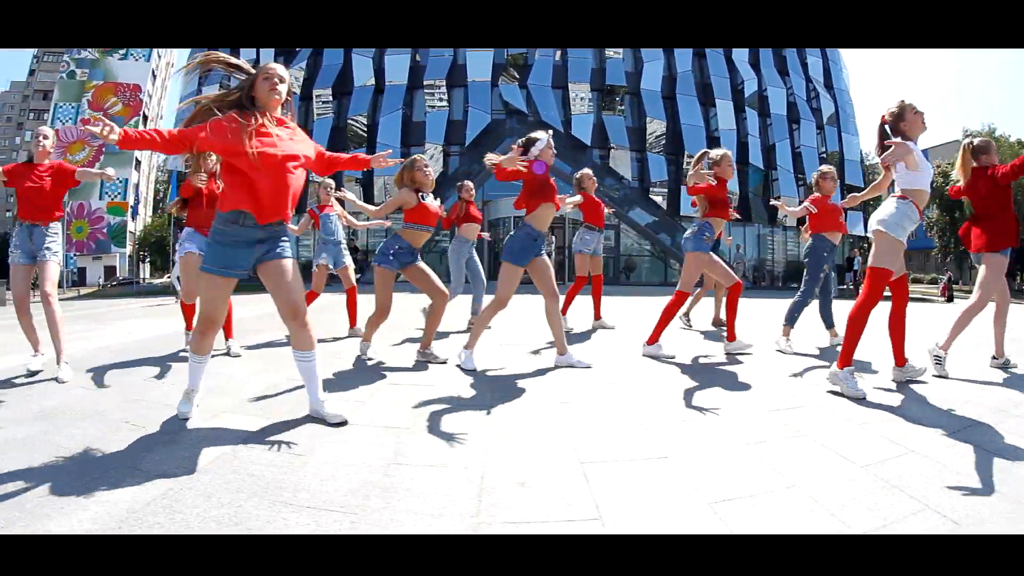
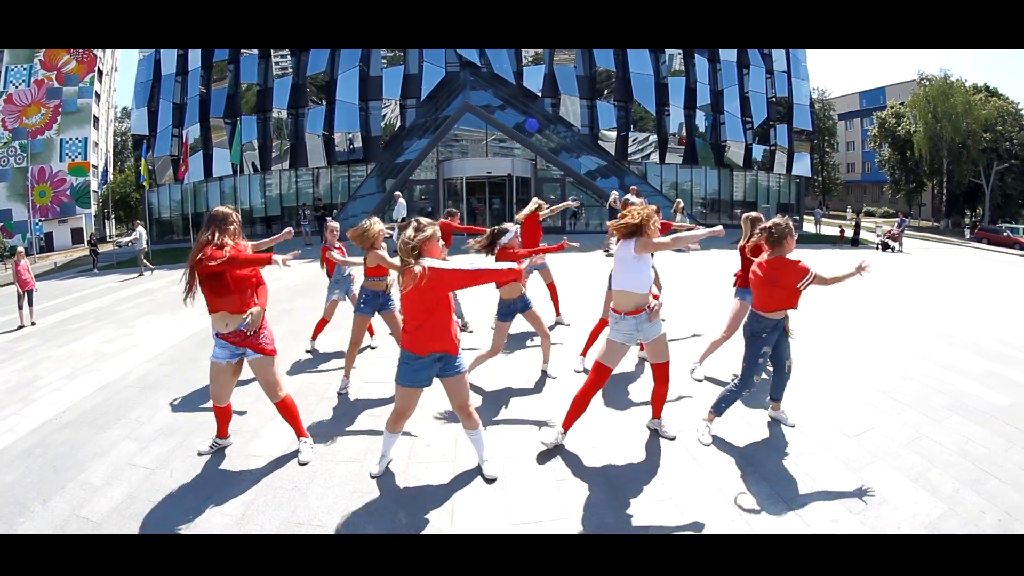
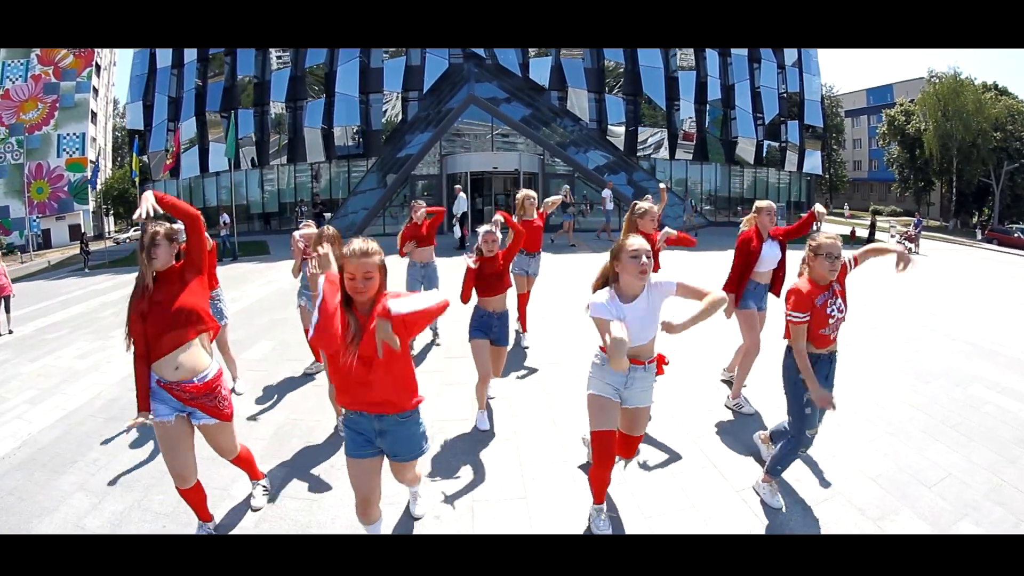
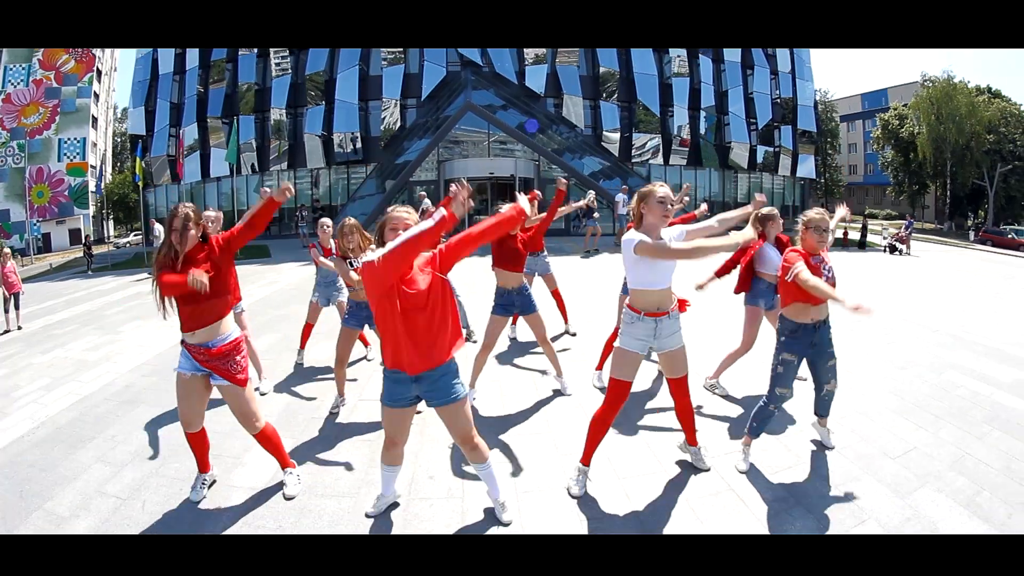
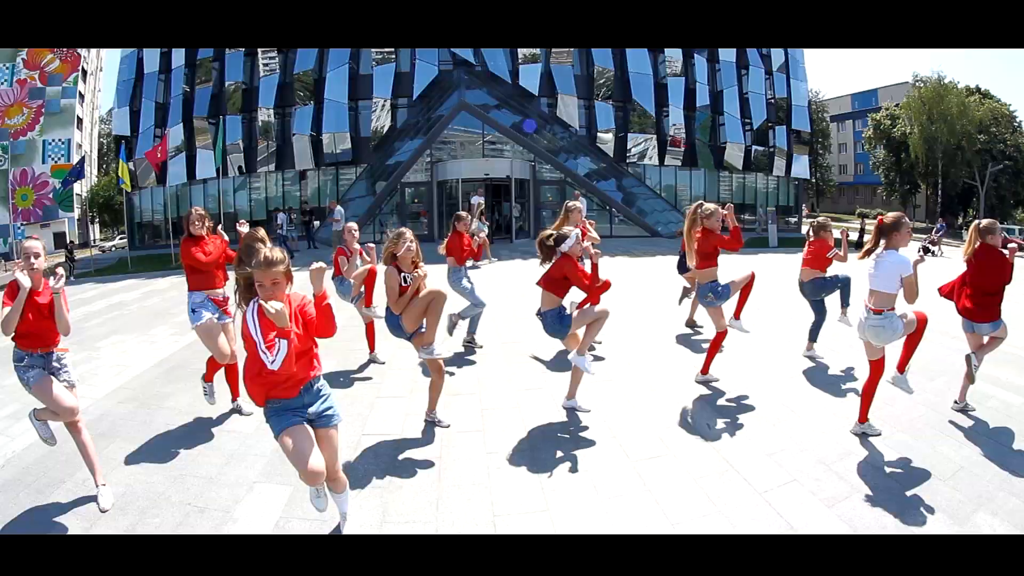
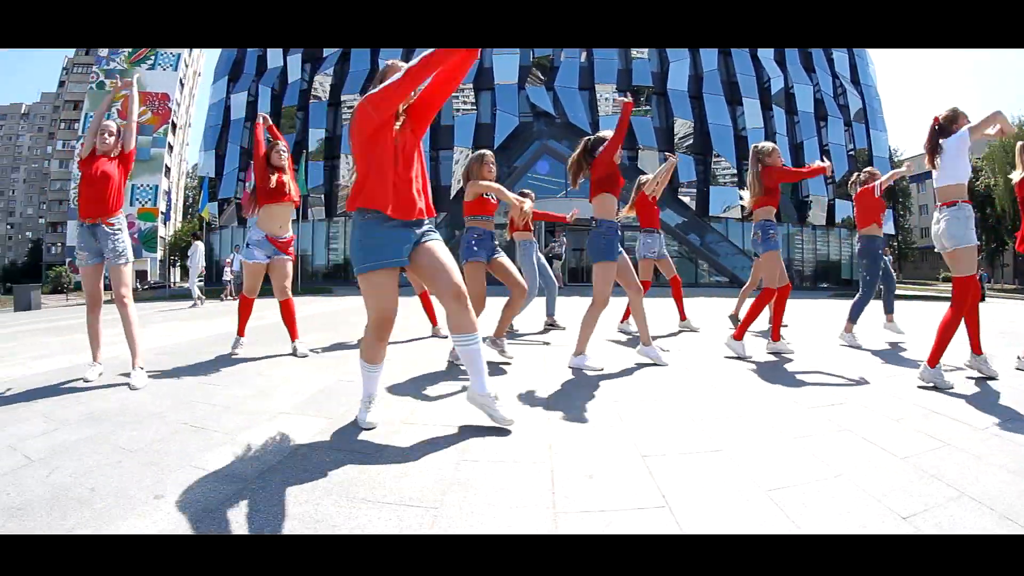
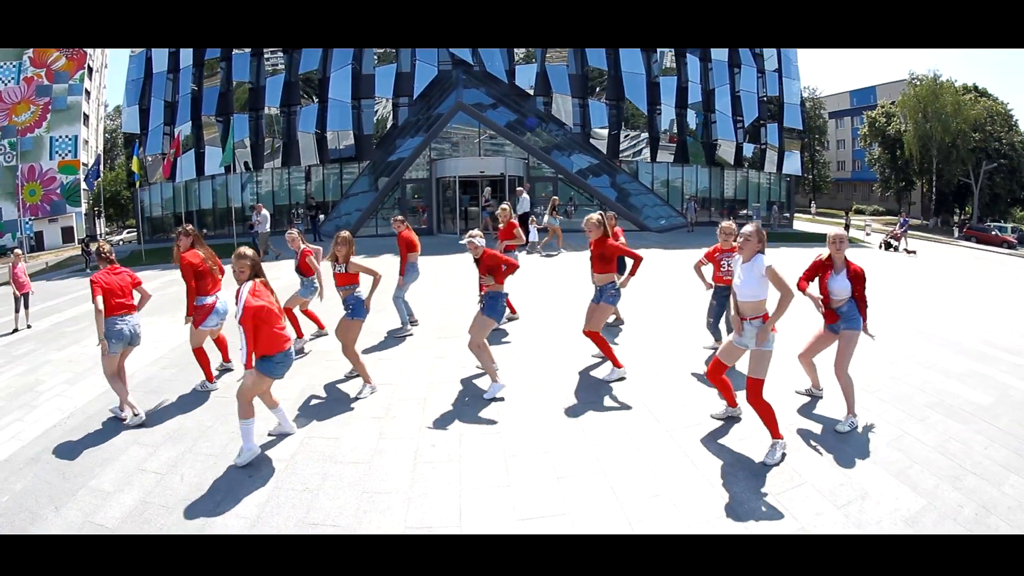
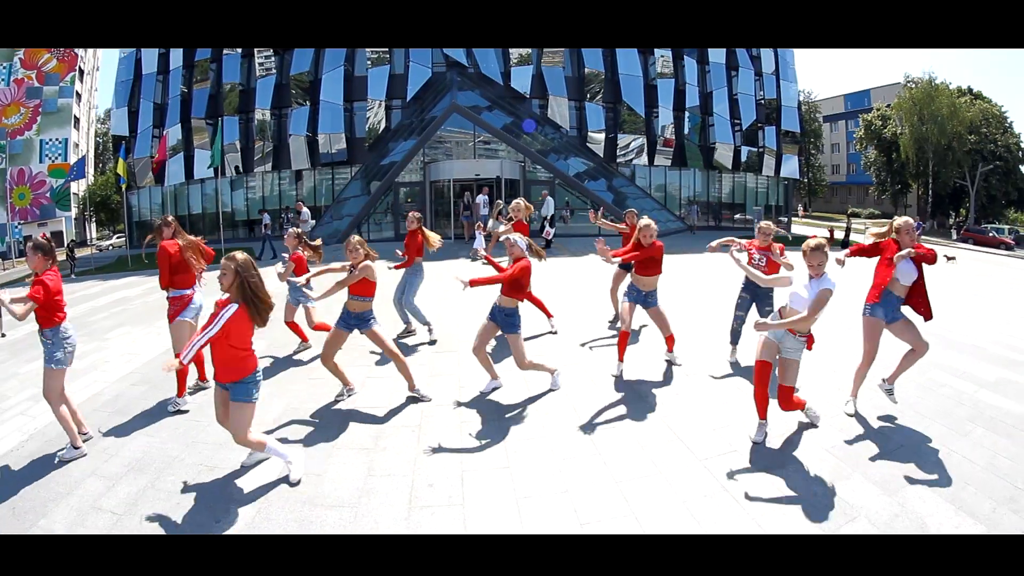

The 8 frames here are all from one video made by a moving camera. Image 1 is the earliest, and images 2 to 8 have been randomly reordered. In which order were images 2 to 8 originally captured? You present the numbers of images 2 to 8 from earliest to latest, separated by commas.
6, 5, 8, 7, 3, 4, 2
